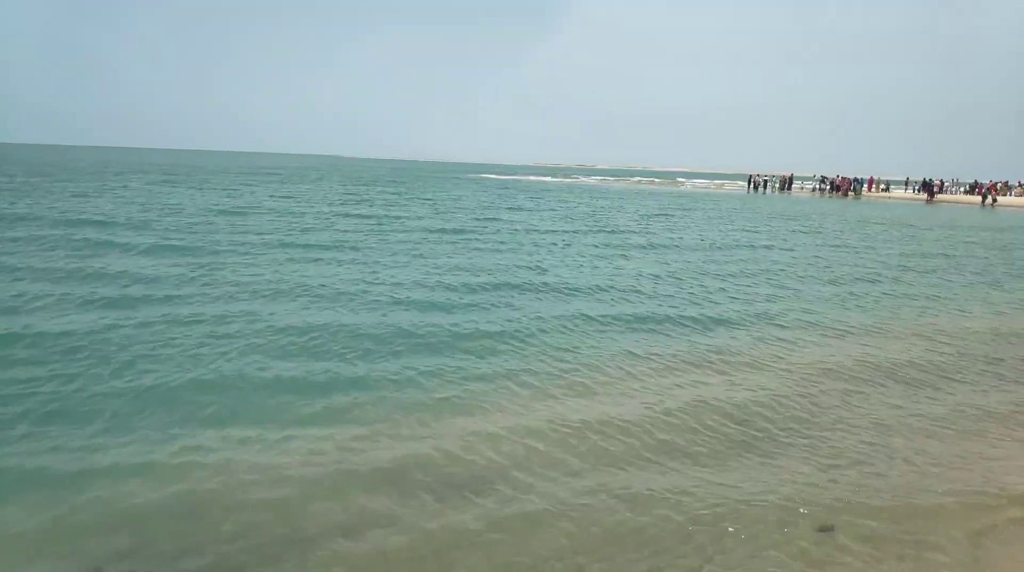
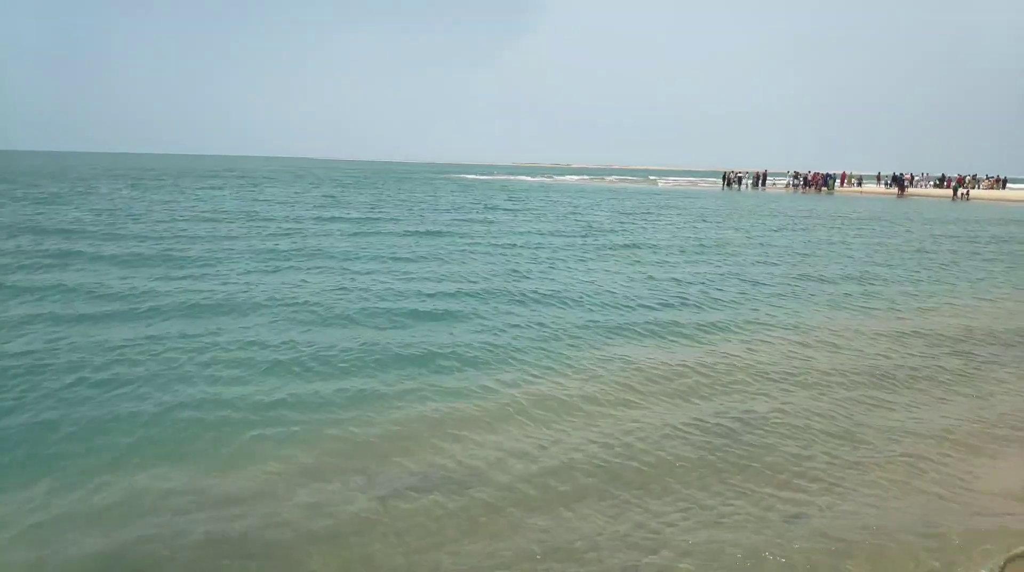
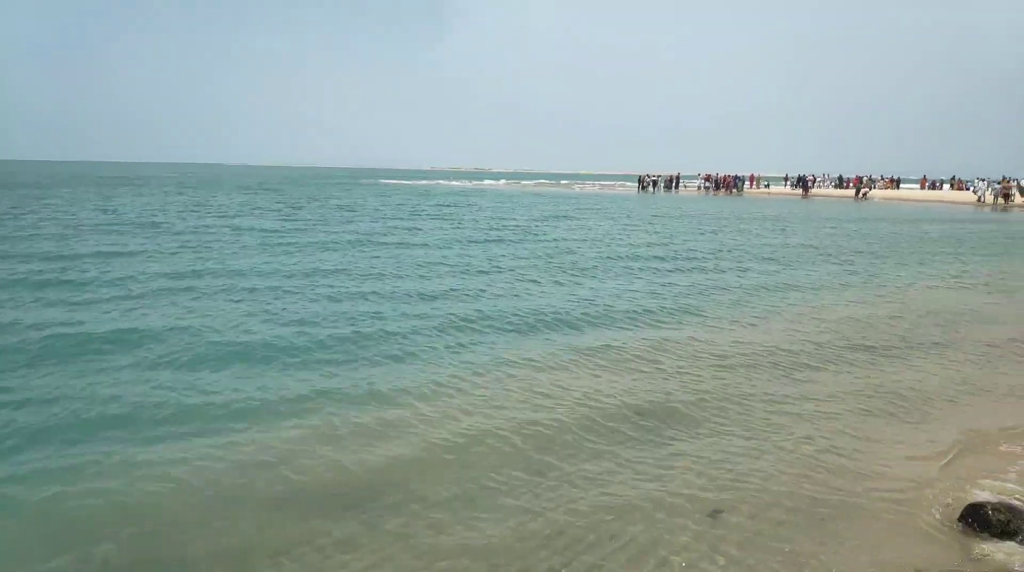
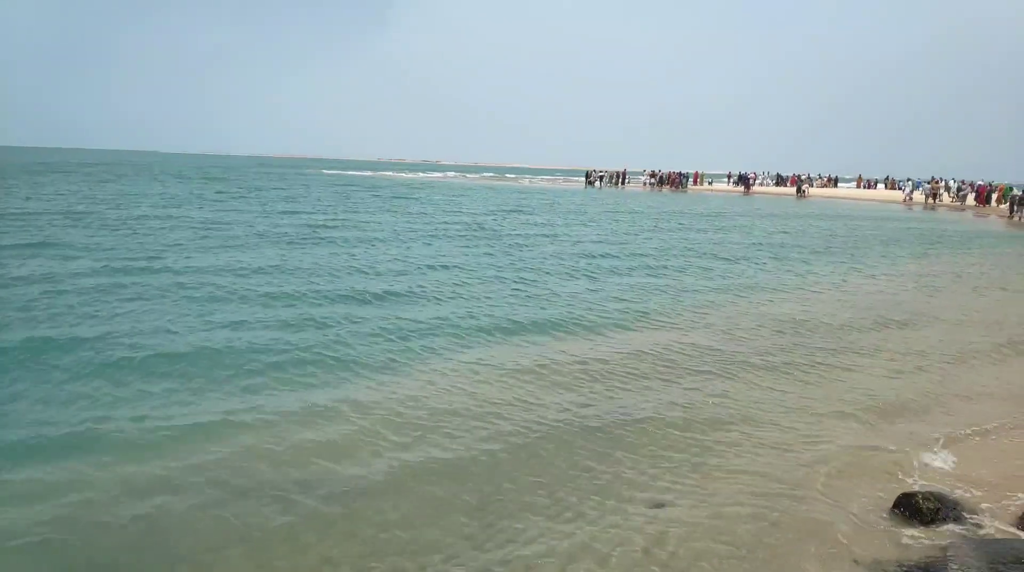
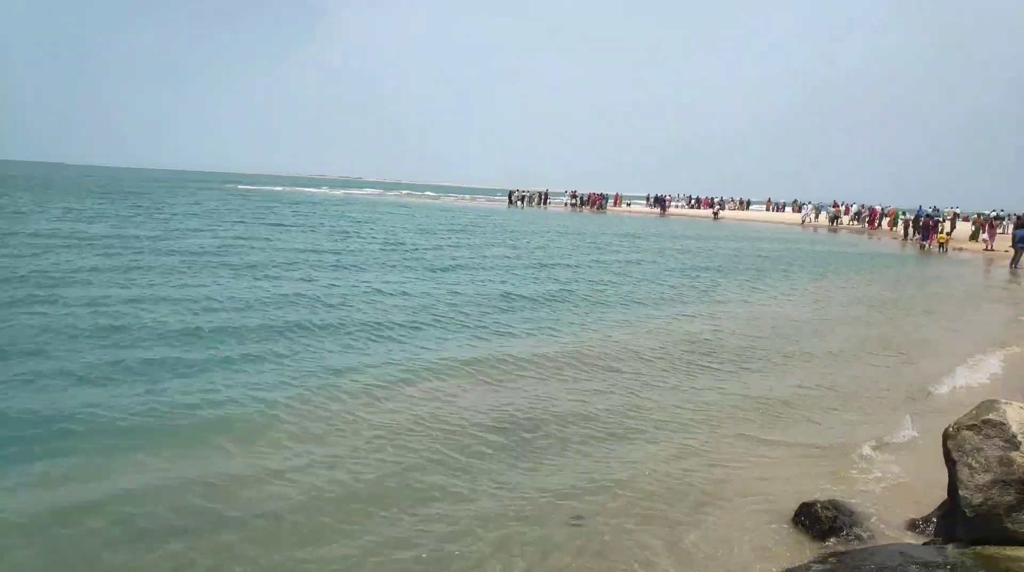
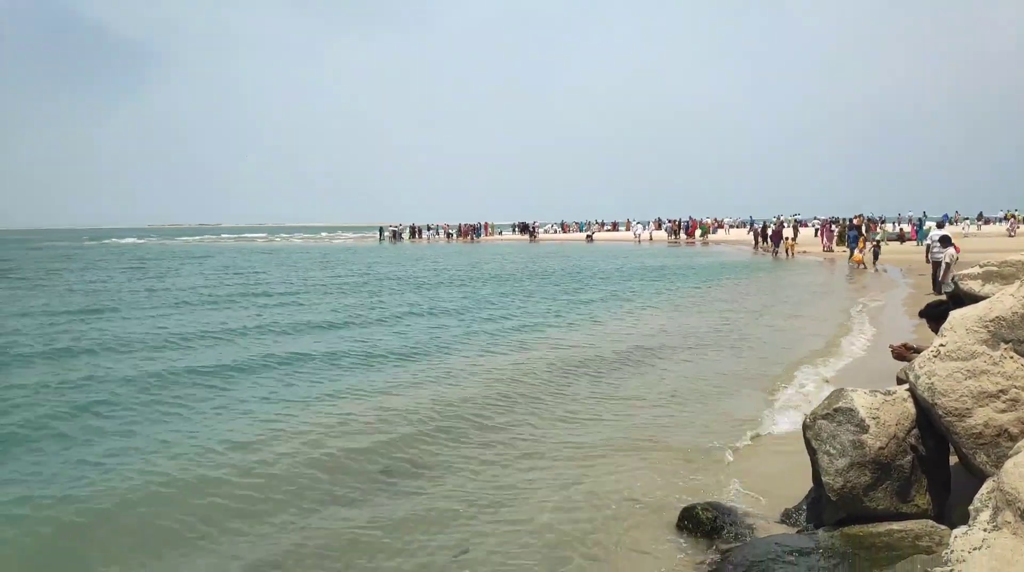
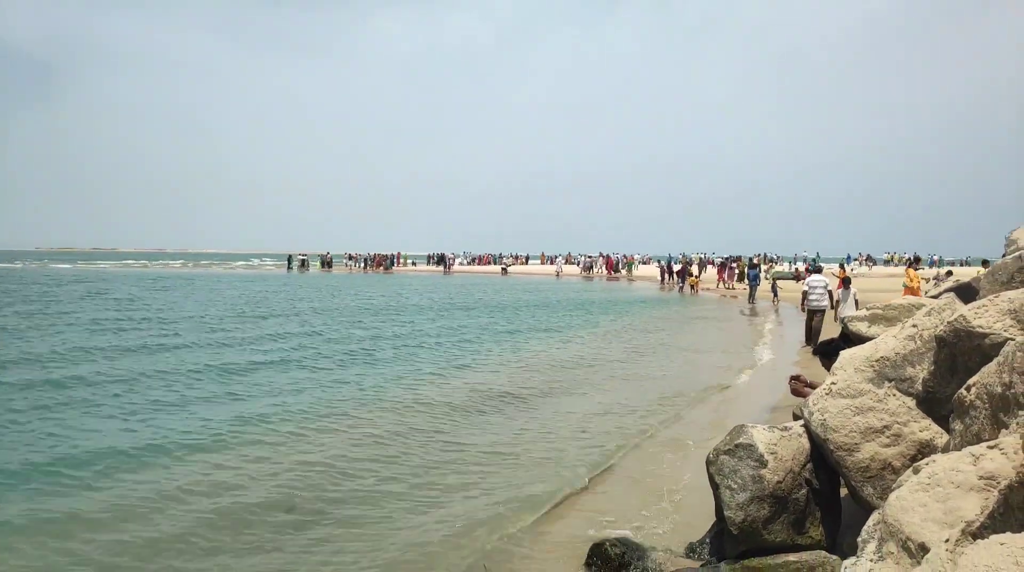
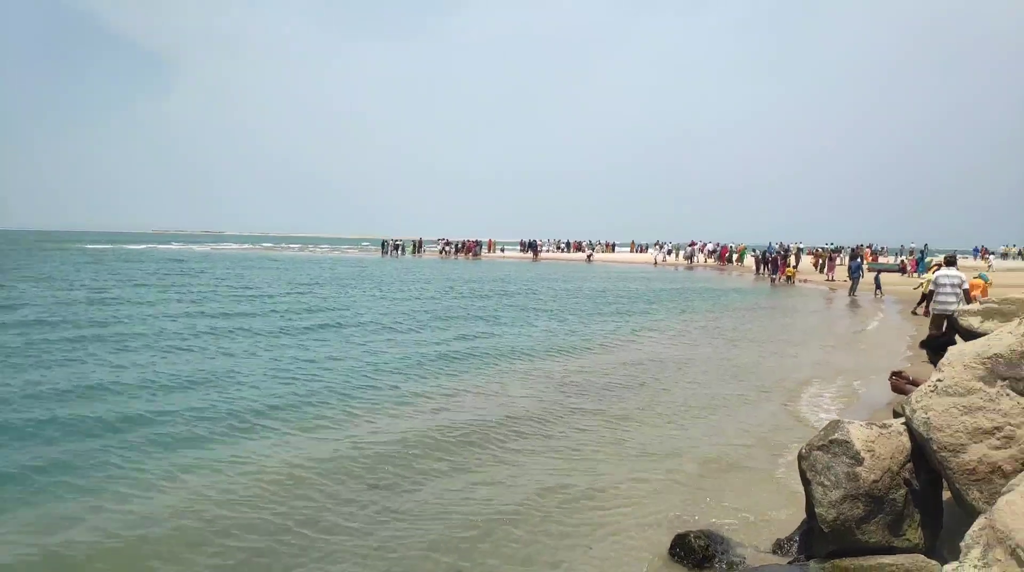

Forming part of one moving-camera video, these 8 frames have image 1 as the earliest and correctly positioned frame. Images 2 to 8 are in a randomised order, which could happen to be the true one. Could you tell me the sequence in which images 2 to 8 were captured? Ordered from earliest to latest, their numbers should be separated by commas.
2, 3, 4, 5, 8, 7, 6
